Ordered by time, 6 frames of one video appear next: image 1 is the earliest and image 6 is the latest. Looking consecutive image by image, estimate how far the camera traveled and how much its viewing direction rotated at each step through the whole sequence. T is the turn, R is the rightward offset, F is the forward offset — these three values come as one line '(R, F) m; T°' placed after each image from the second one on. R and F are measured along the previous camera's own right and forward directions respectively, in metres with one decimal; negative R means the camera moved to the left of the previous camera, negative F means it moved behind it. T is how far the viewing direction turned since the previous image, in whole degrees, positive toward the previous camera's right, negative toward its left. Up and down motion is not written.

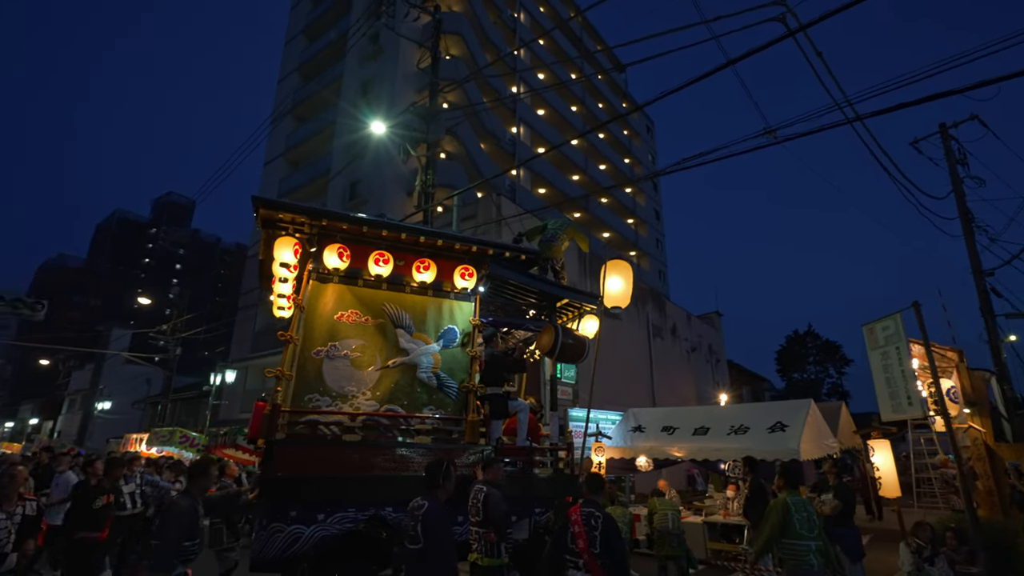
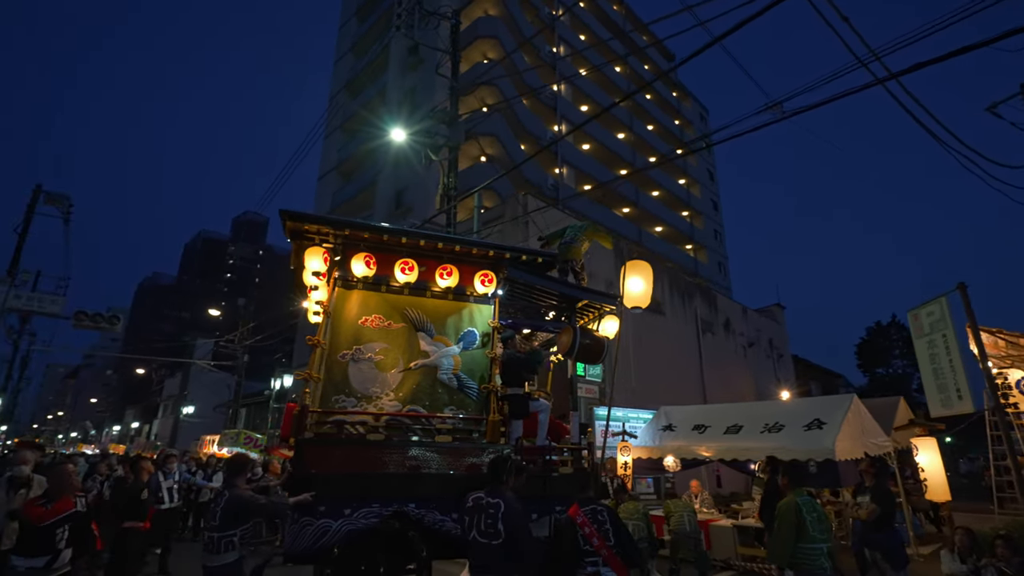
(+0.8, -0.1) m; -6°
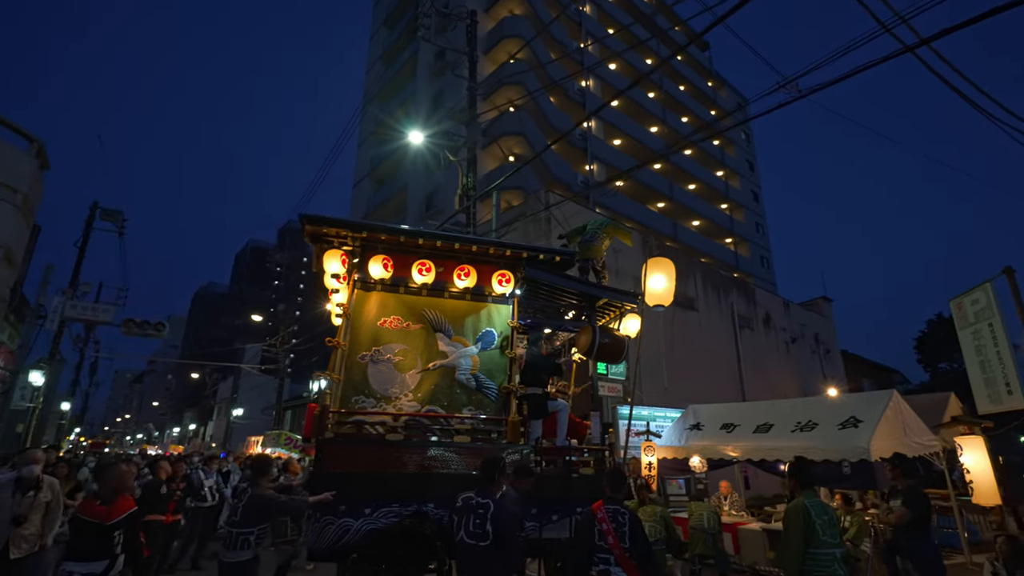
(+0.4, 0.0) m; -4°
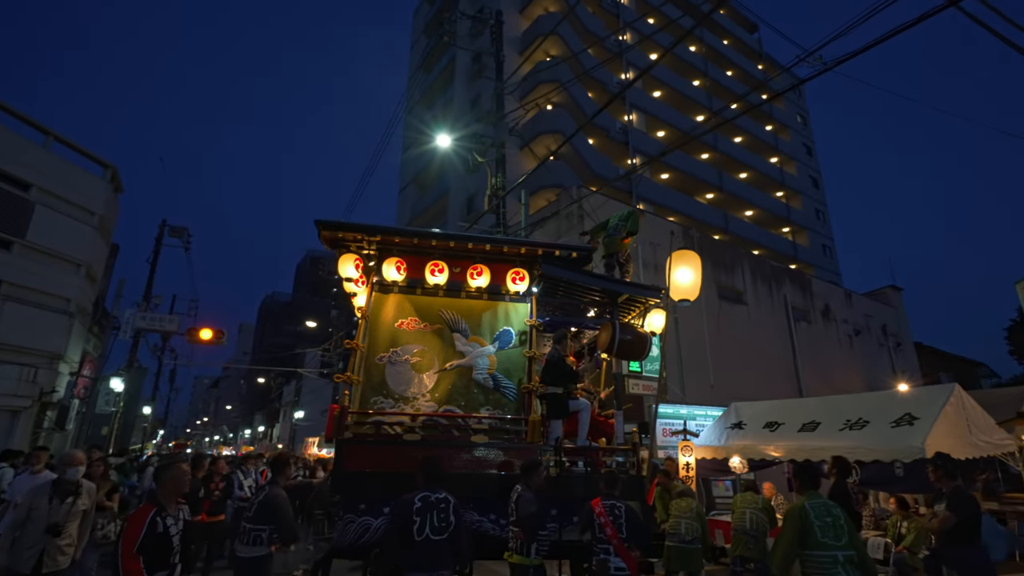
(+0.6, +0.2) m; -6°
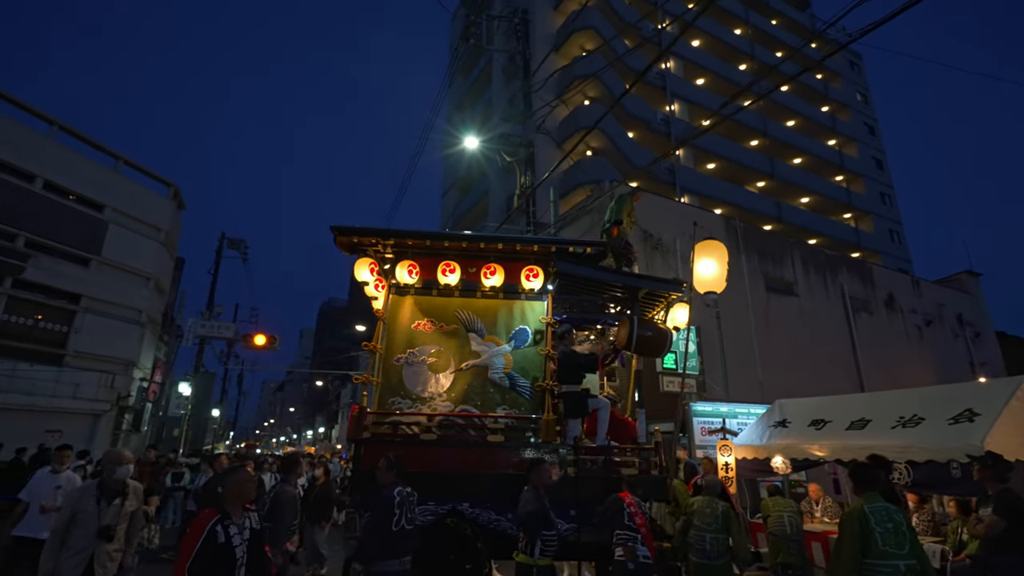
(+0.6, +0.1) m; -6°
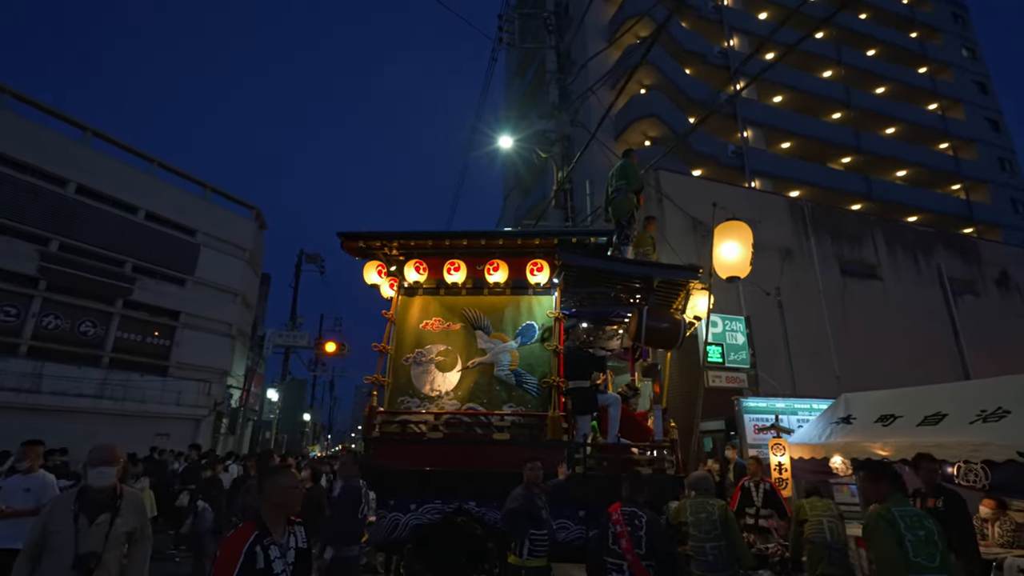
(+1.3, +0.3) m; -9°
